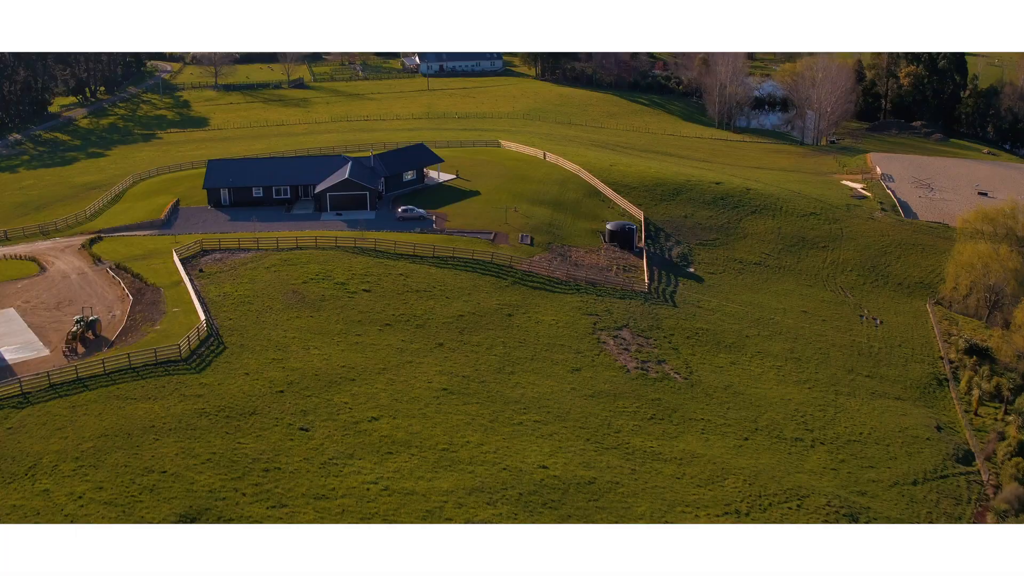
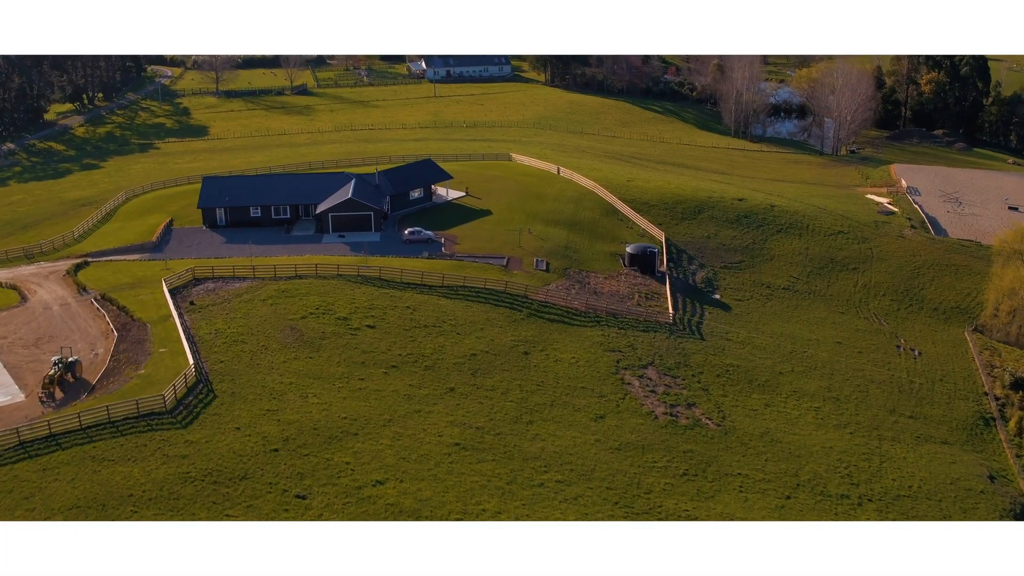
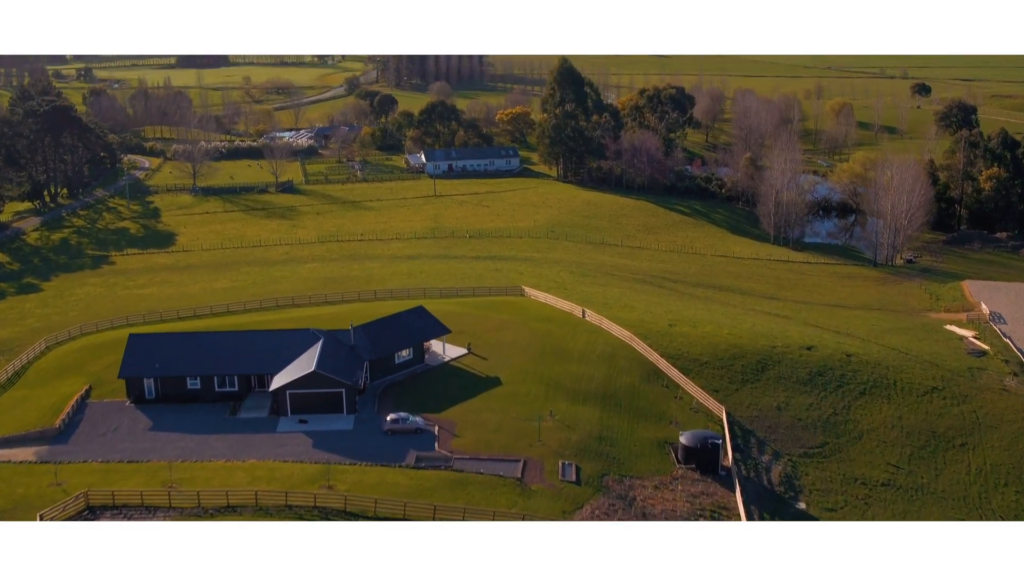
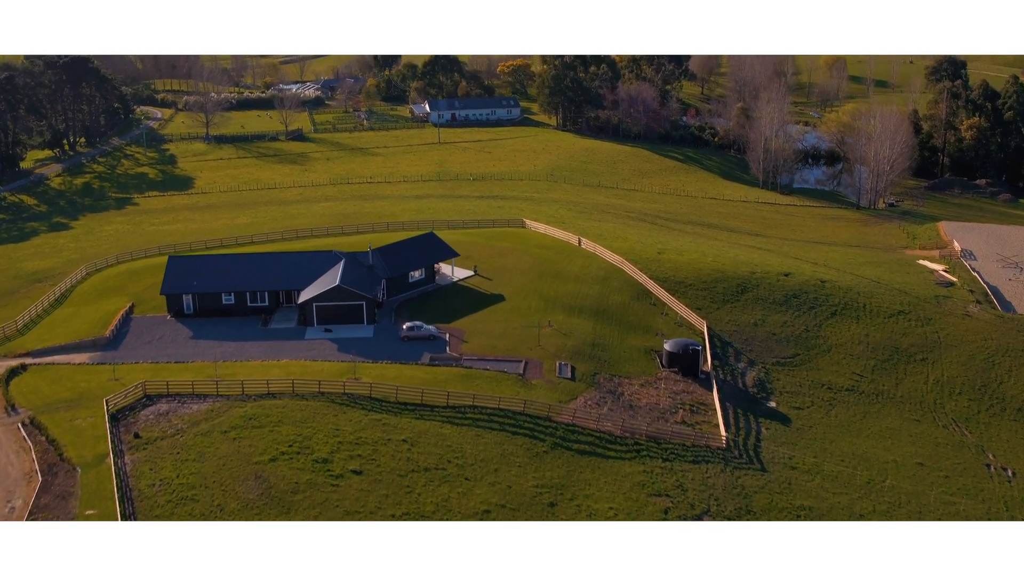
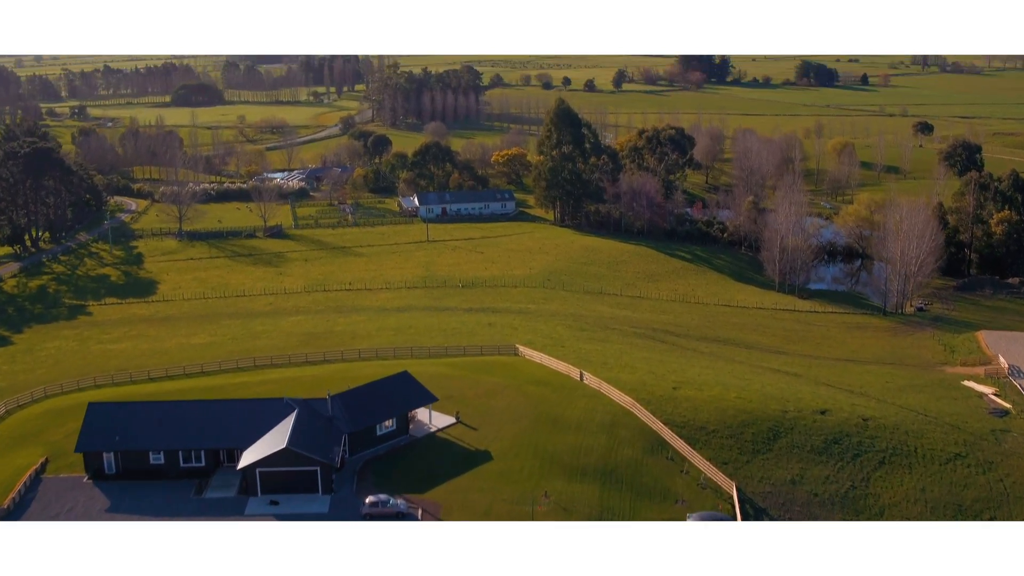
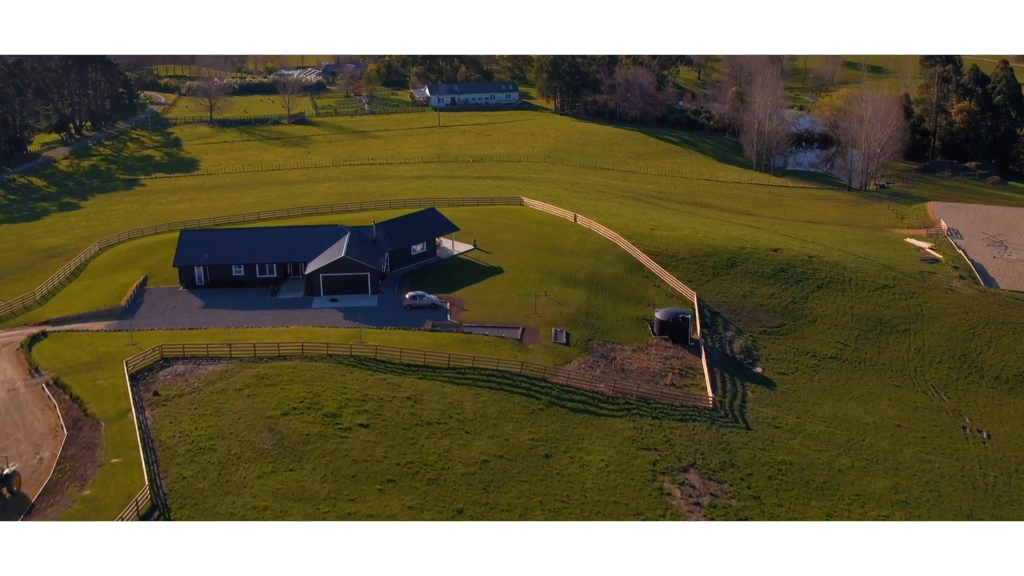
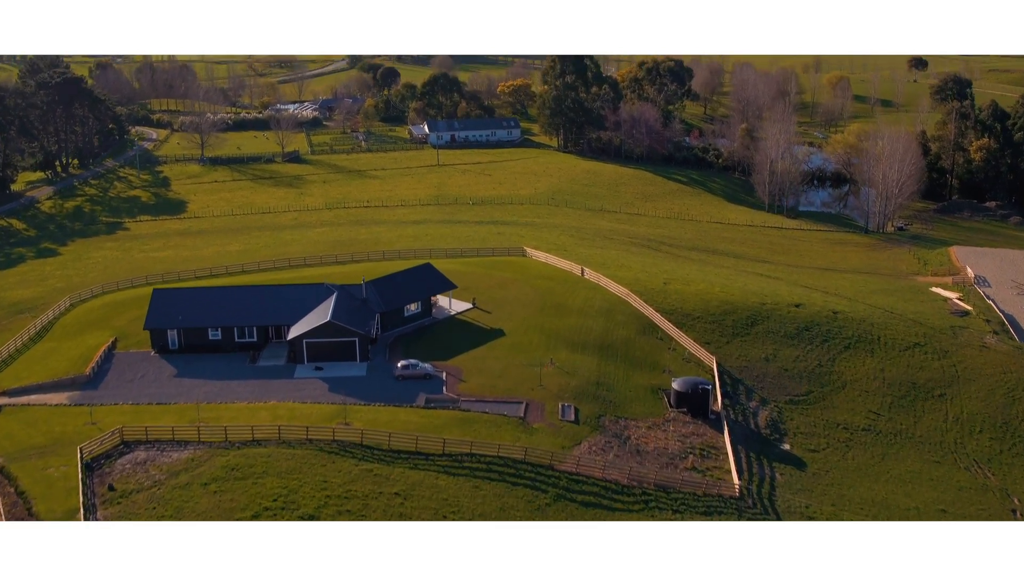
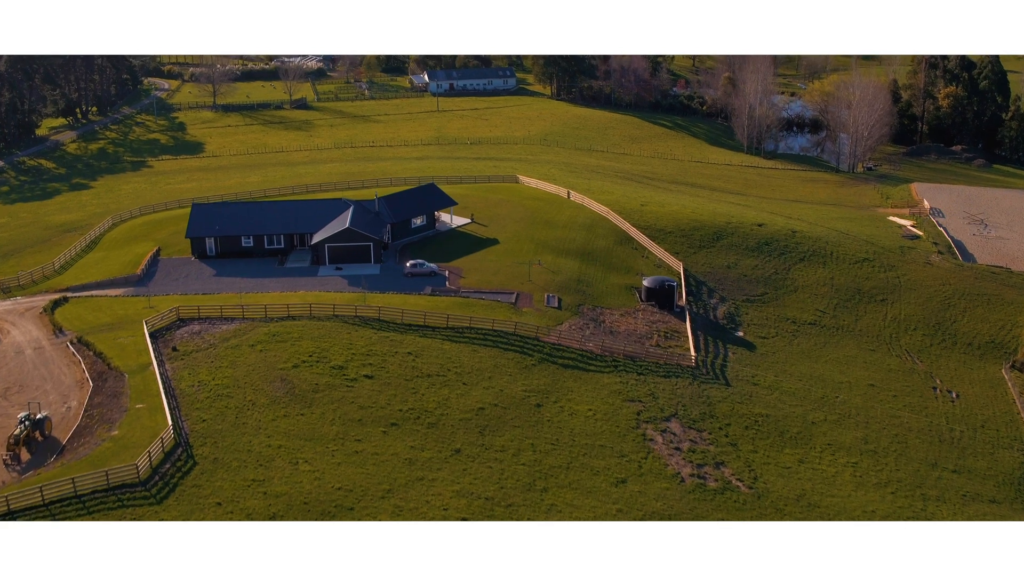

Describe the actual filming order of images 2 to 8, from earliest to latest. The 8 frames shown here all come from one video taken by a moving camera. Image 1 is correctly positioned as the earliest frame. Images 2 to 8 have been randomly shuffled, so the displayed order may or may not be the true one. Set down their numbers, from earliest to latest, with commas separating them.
2, 8, 6, 4, 7, 3, 5
